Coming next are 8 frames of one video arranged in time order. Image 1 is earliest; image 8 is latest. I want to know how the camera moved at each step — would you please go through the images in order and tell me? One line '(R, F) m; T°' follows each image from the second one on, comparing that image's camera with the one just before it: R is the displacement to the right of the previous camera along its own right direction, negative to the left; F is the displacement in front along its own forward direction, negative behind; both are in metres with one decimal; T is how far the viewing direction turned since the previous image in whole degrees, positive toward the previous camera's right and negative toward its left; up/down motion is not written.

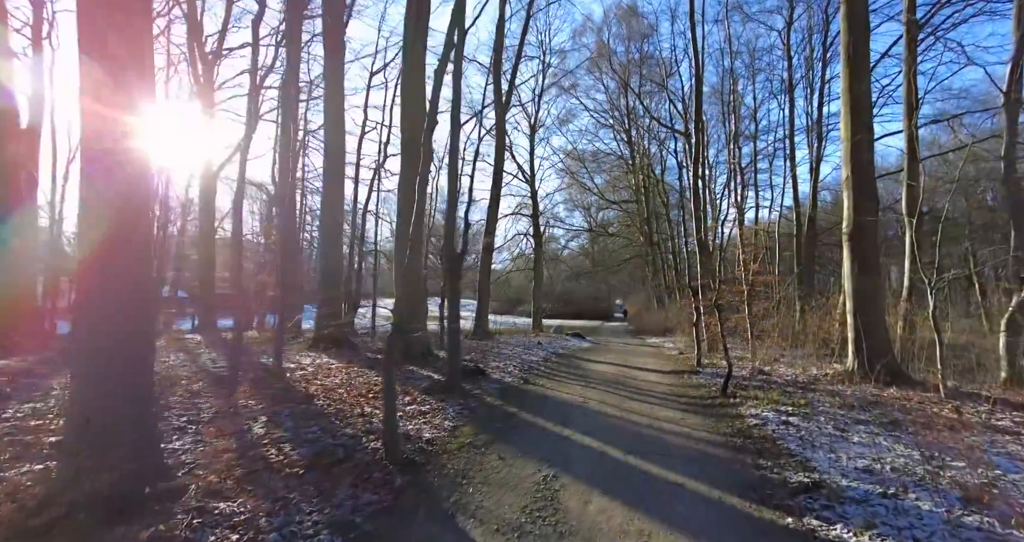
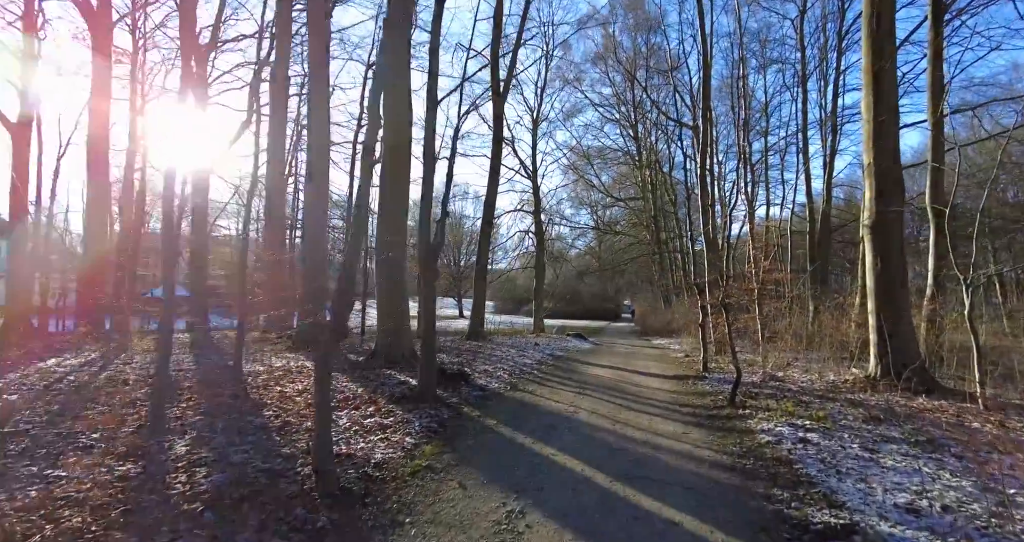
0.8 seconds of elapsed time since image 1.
(+0.3, +0.6) m; -1°
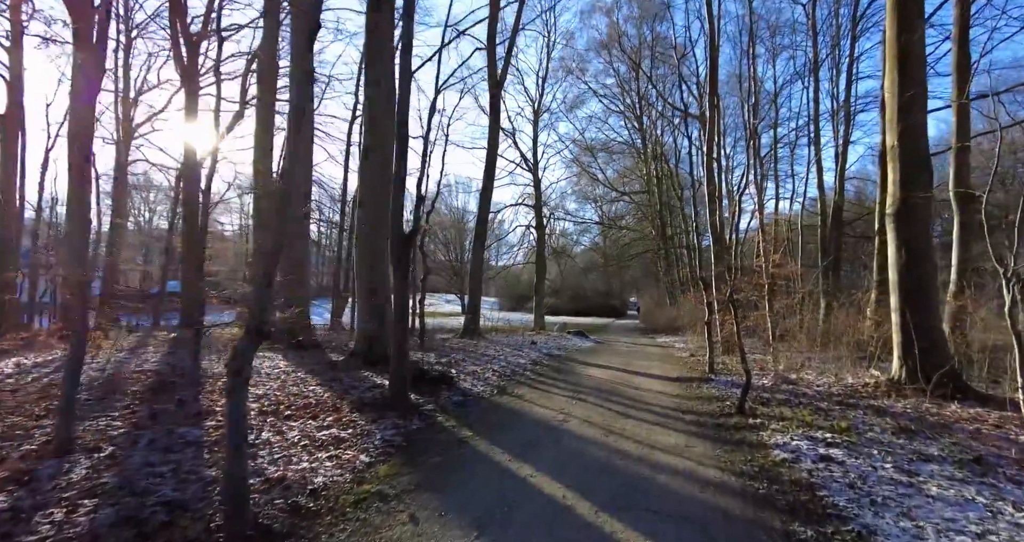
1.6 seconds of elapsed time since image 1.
(+0.3, +0.6) m; -1°
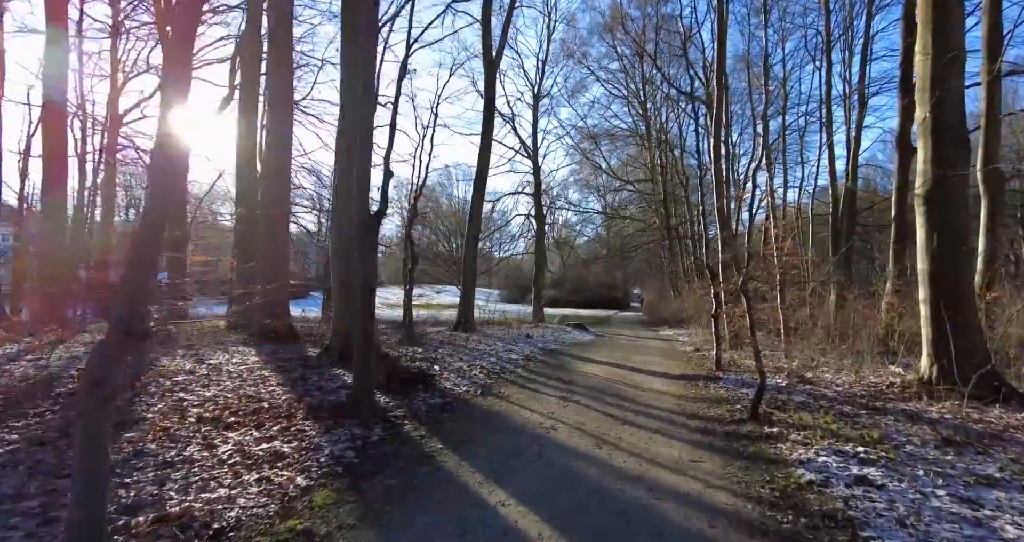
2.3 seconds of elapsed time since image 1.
(+0.2, +0.6) m; 0°
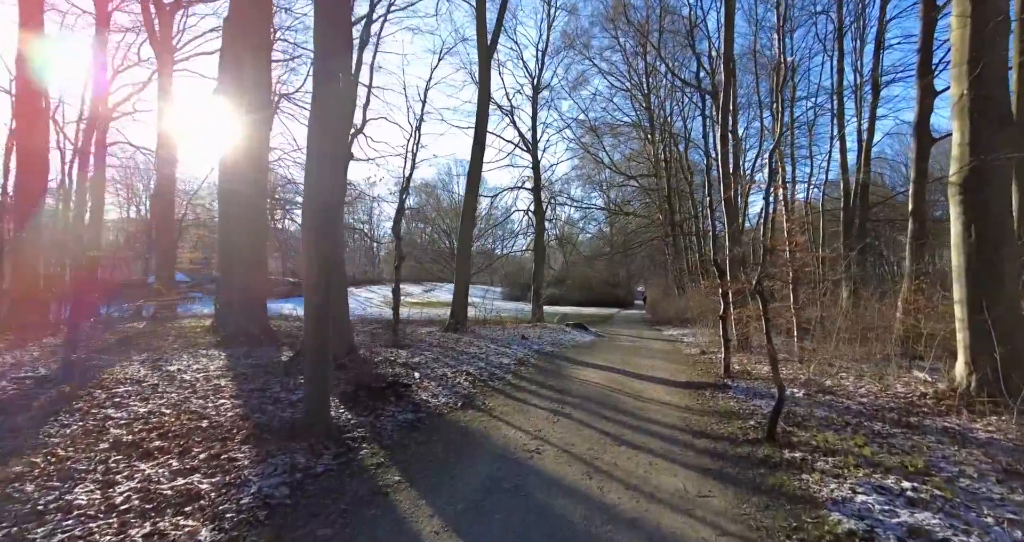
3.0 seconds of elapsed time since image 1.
(+0.2, +0.6) m; 0°
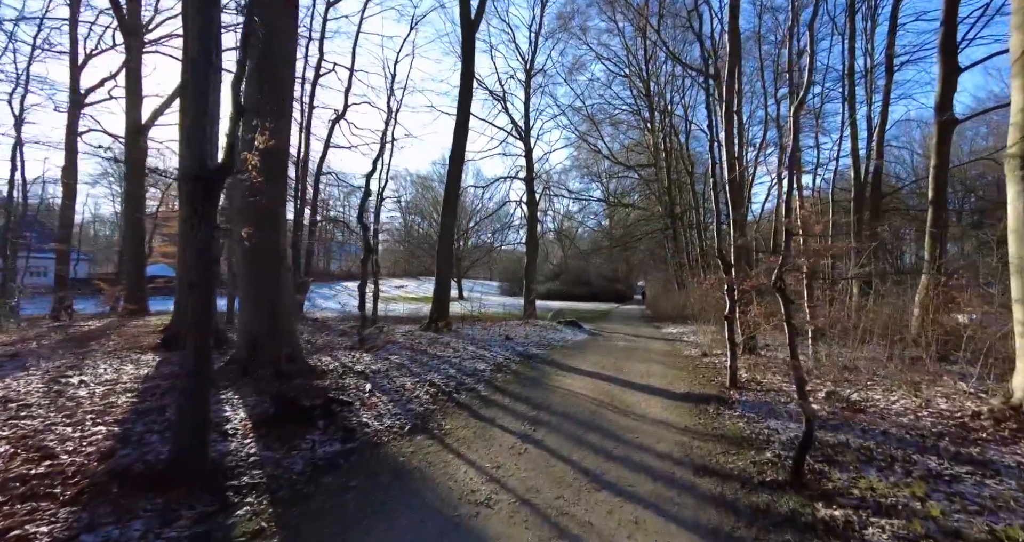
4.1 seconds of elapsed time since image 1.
(+0.4, +1.0) m; 0°
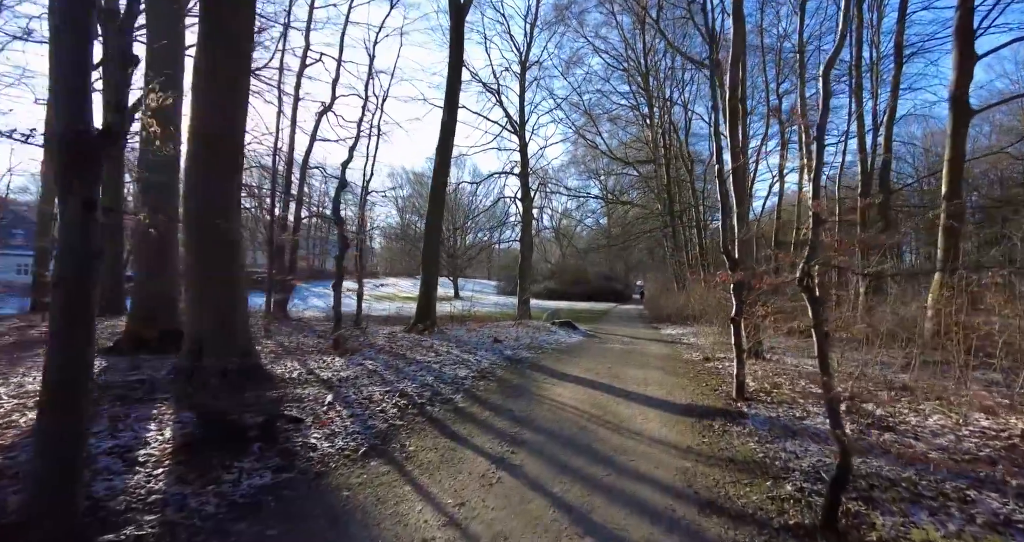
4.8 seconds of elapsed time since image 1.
(+0.2, +0.6) m; 0°
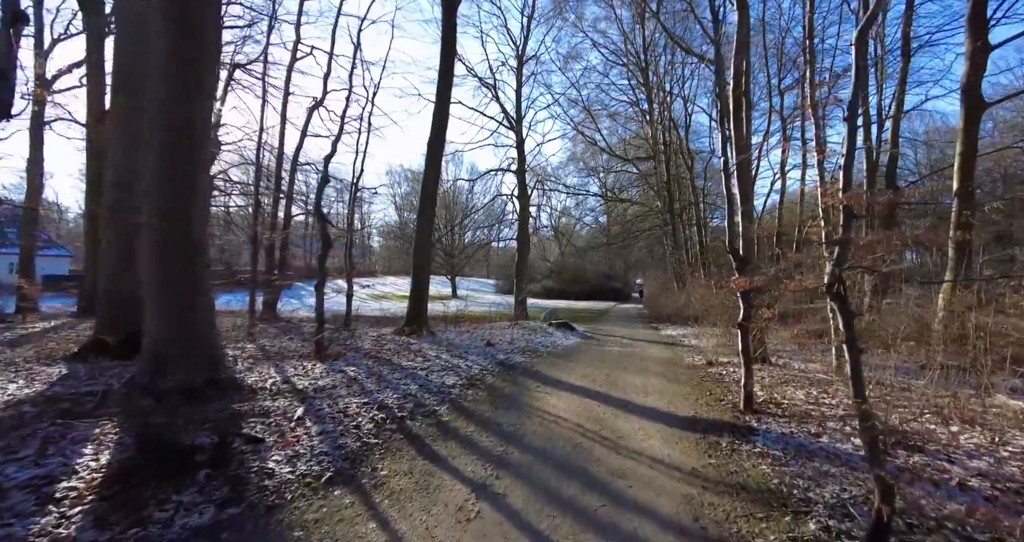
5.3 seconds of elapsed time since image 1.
(+0.1, +0.4) m; 0°
